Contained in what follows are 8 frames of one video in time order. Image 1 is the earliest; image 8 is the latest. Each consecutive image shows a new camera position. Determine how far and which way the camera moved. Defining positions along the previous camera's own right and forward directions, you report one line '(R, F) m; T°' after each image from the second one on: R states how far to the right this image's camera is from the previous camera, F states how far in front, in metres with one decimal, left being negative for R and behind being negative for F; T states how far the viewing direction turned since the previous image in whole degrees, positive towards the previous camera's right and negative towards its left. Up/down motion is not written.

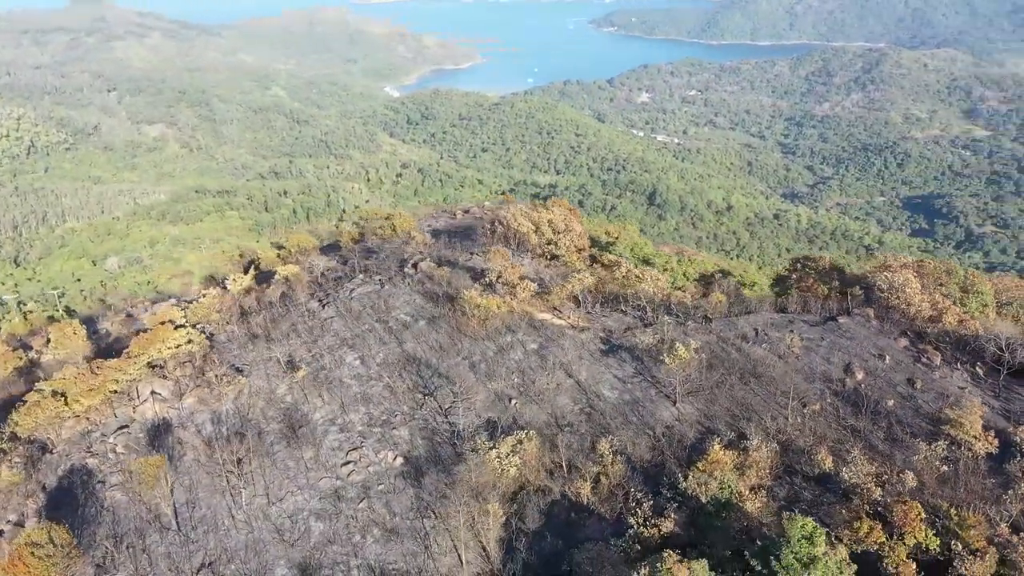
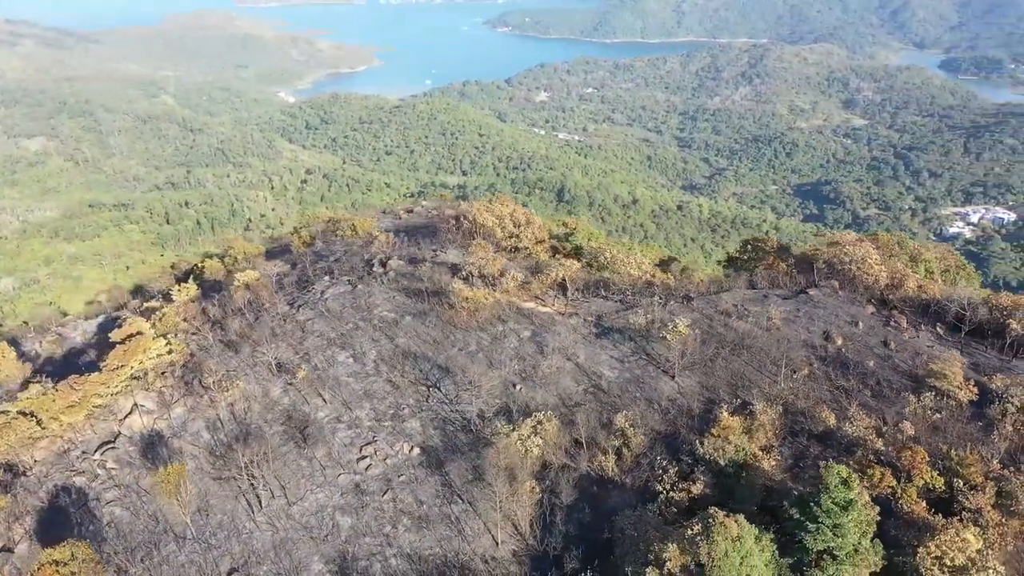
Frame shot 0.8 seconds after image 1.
(-3.0, -0.6) m; +7°
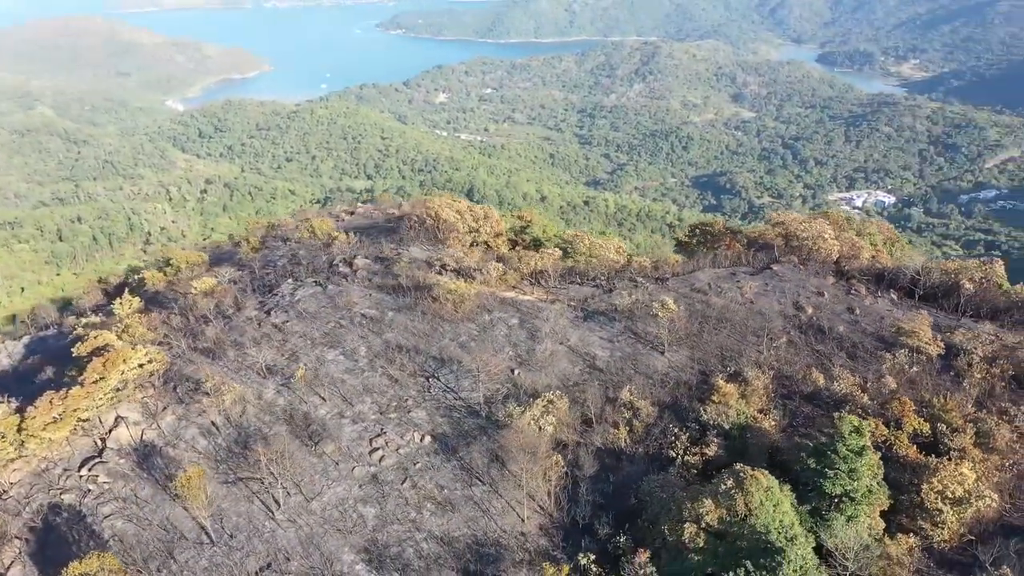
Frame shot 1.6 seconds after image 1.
(-2.9, -0.7) m; +7°
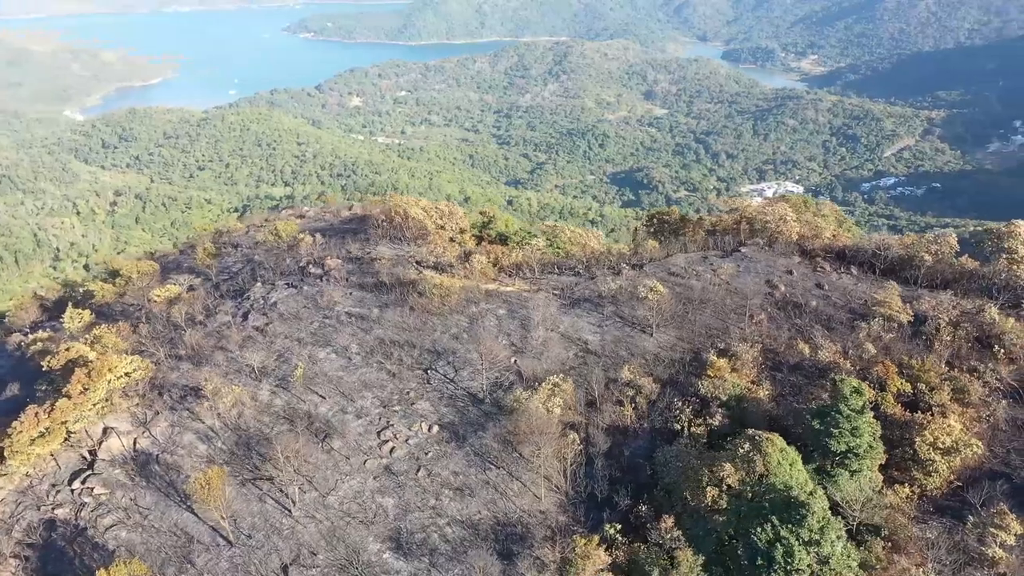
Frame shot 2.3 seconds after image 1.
(-2.5, -0.6) m; +6°
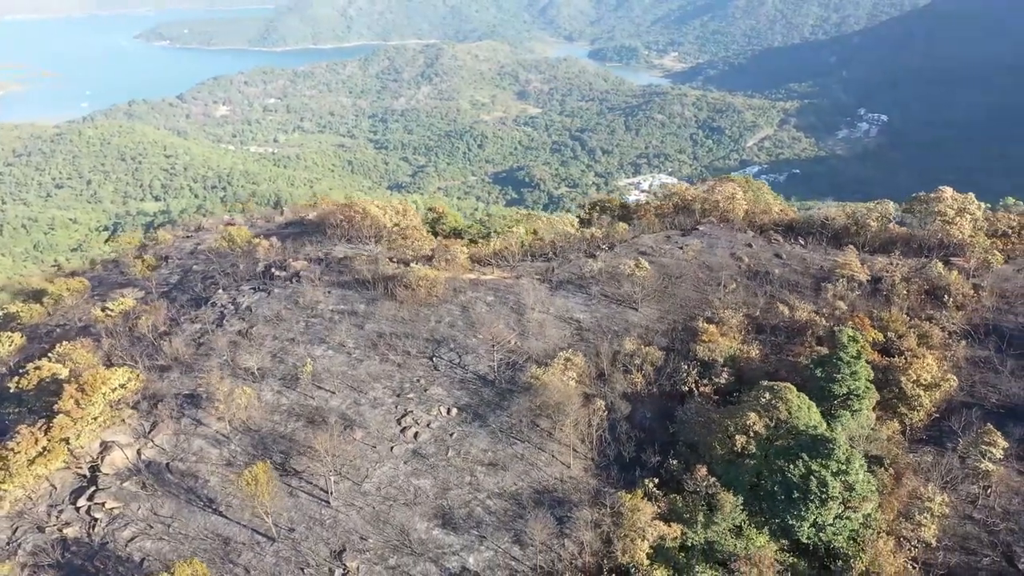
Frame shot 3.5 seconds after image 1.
(-4.1, -0.9) m; +8°
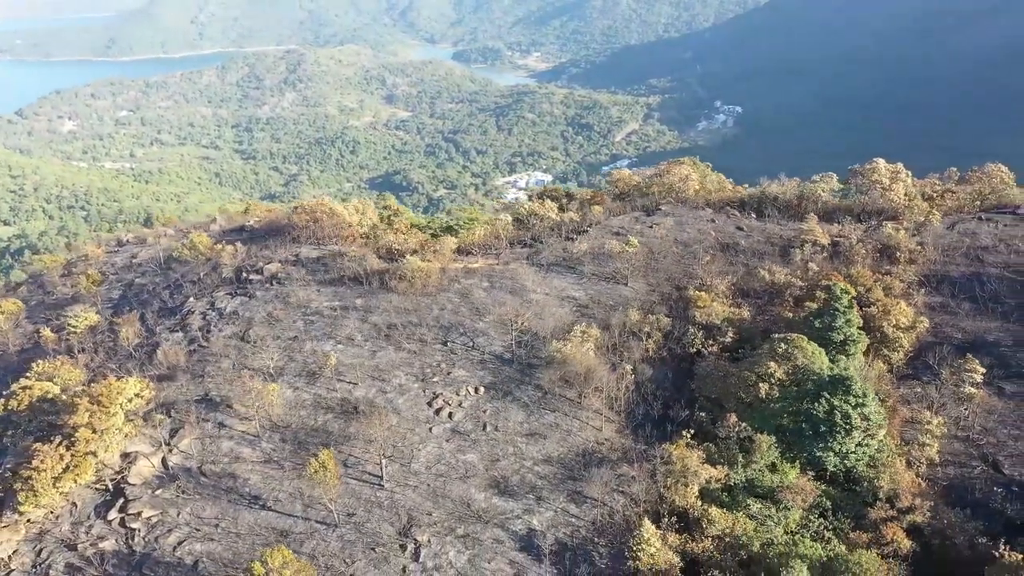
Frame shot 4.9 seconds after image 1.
(-4.8, -1.1) m; +9°
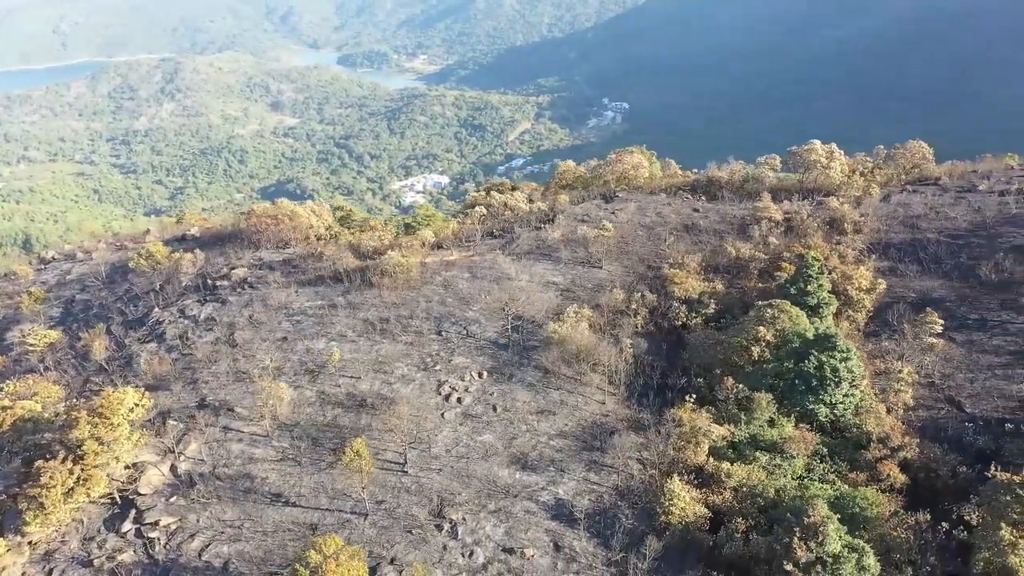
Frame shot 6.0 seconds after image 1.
(-3.5, -0.8) m; +7°
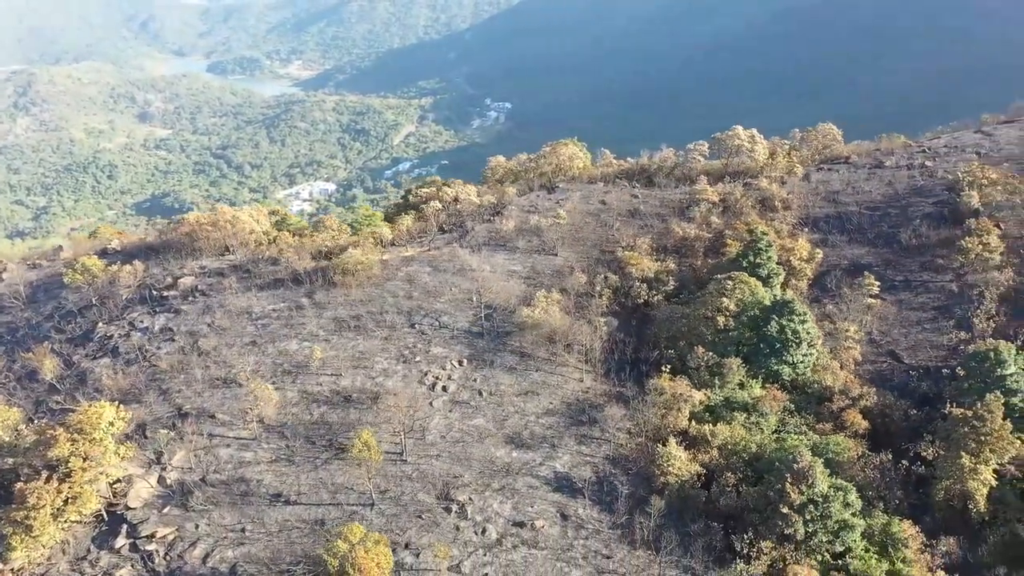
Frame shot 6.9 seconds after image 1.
(-3.0, -0.7) m; +8°
